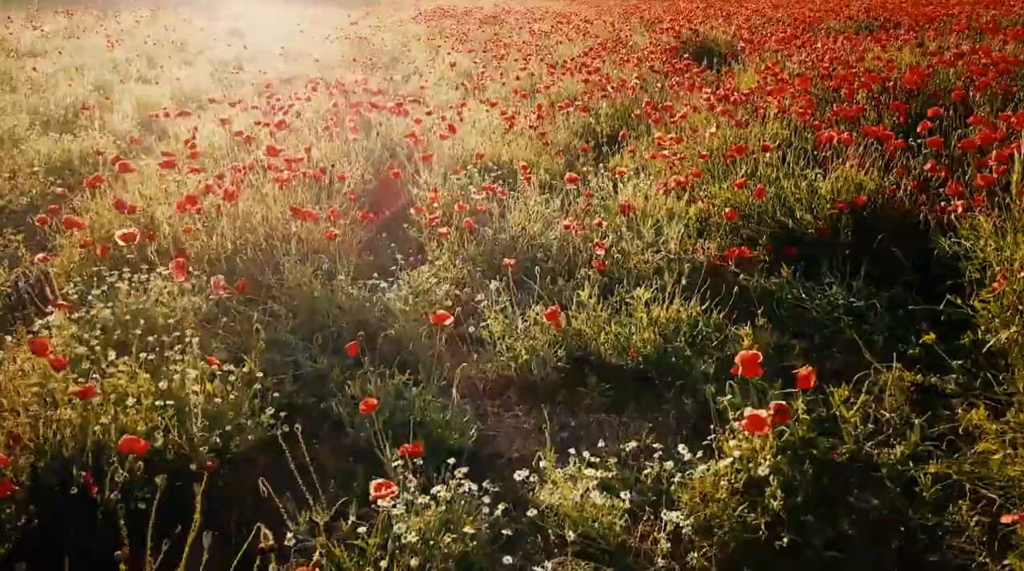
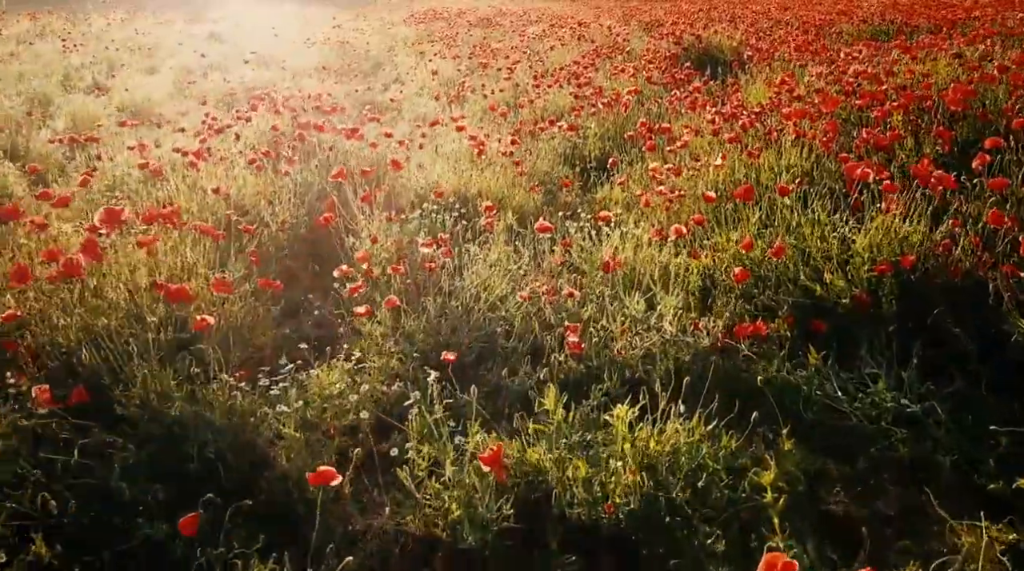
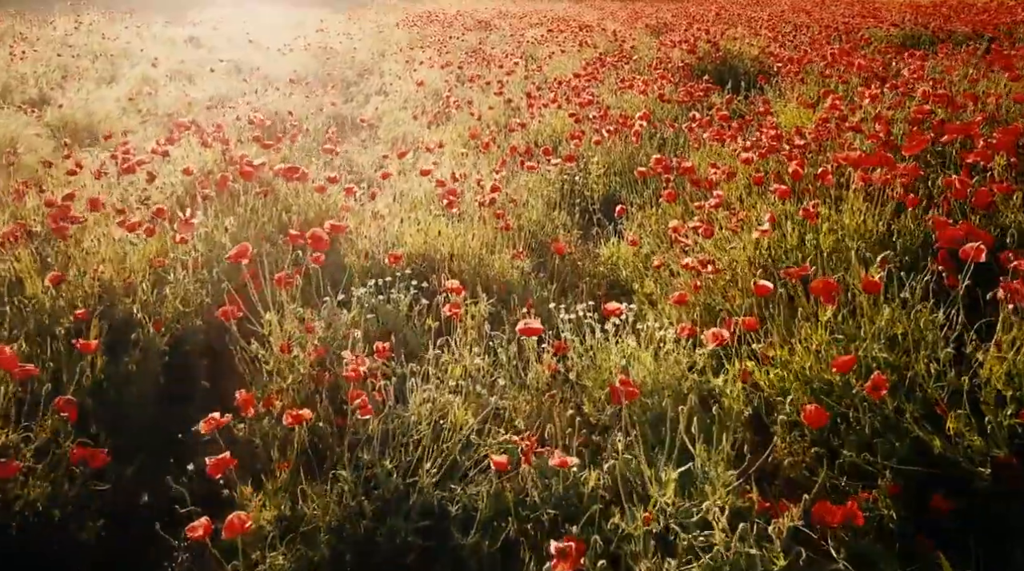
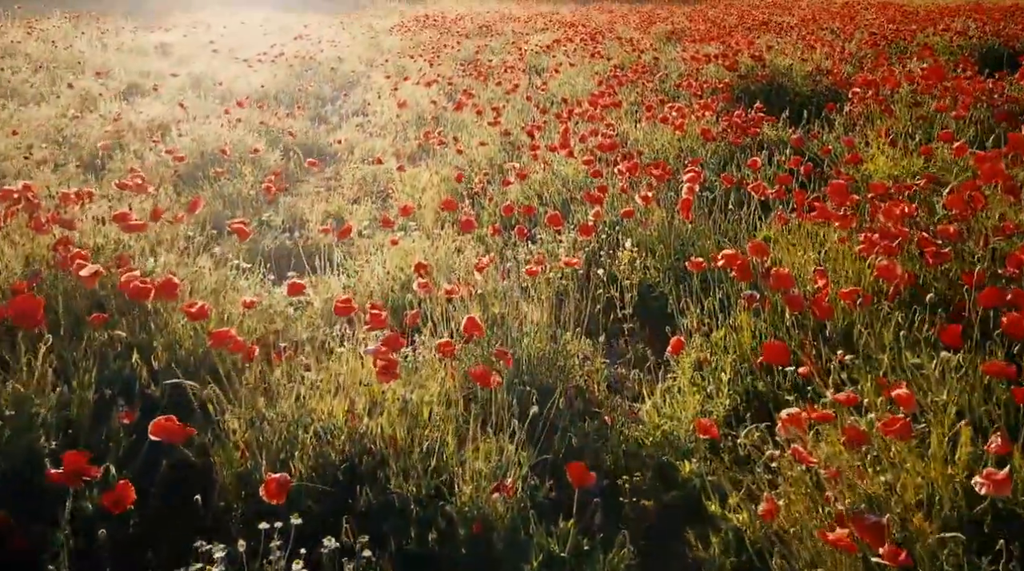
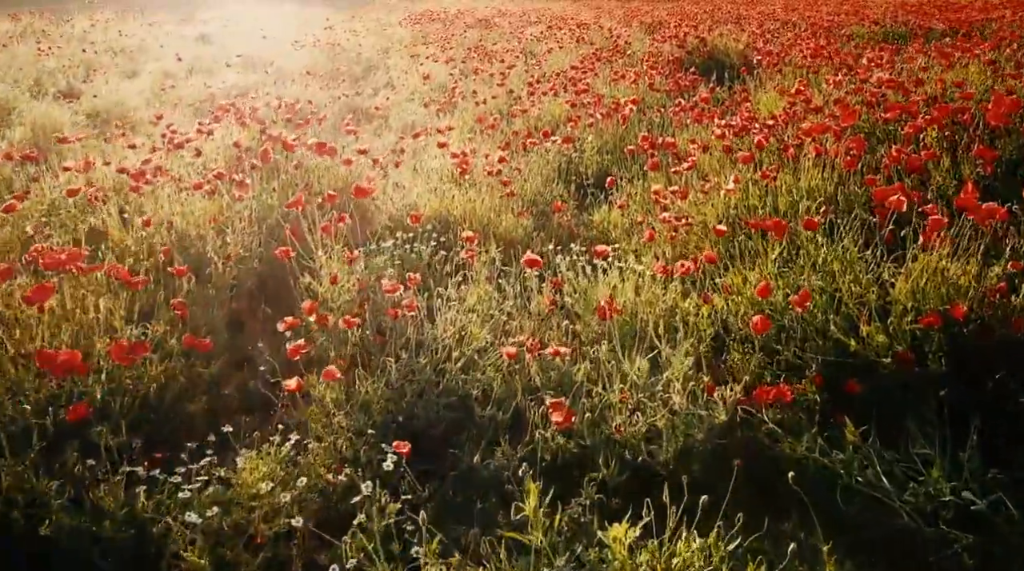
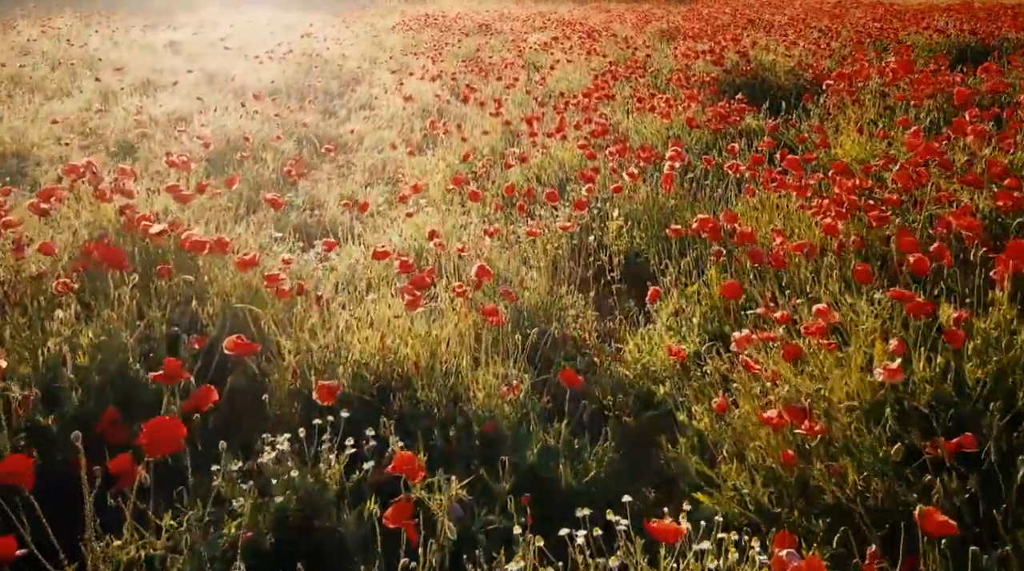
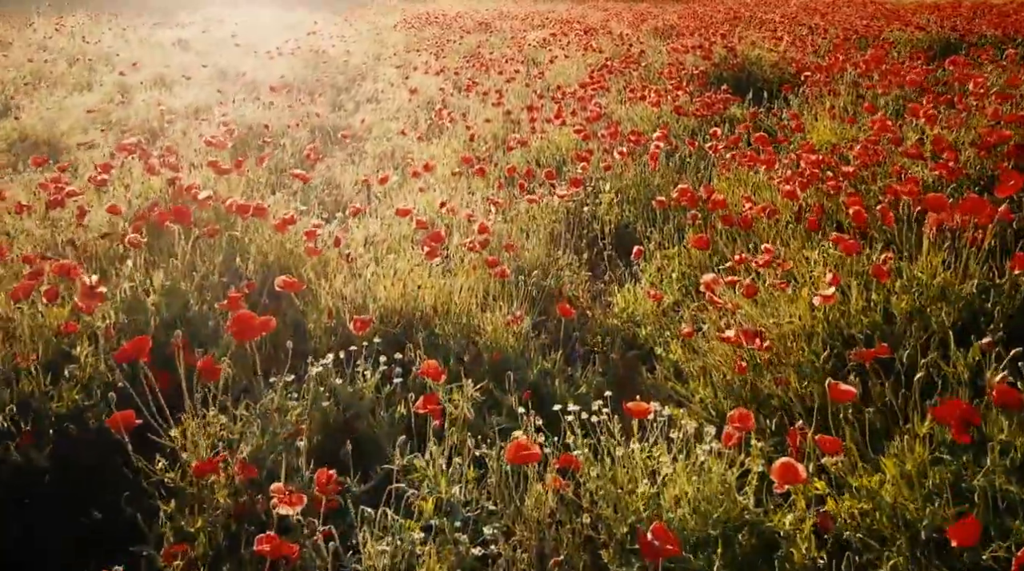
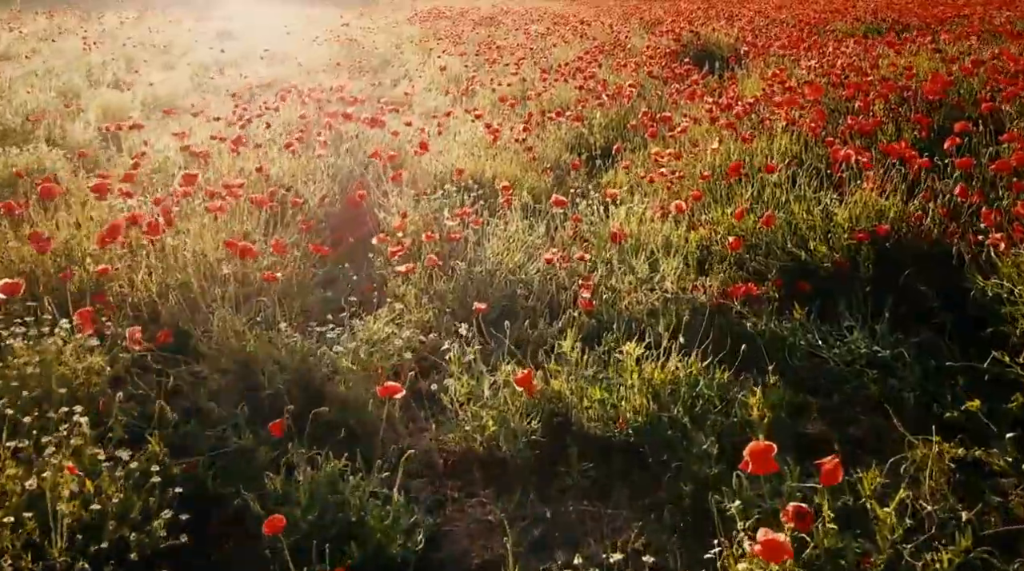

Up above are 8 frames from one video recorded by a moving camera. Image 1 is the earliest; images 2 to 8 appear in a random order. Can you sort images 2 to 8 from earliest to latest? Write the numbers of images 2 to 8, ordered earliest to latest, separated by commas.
8, 2, 5, 3, 7, 6, 4
